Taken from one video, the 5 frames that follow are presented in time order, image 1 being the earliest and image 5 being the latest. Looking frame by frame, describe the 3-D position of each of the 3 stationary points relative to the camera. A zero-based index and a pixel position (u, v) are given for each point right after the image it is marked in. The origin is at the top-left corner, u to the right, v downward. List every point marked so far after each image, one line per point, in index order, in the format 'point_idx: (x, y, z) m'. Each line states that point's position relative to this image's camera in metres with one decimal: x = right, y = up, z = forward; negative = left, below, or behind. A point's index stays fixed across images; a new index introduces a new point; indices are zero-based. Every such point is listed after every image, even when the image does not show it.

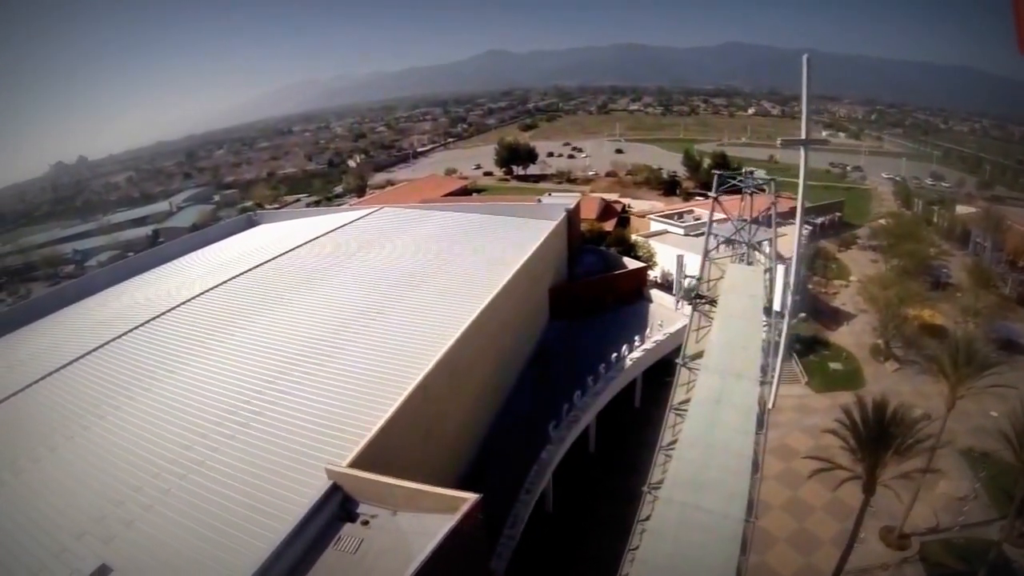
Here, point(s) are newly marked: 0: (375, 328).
0: (-2.9, -0.9, +12.0) m
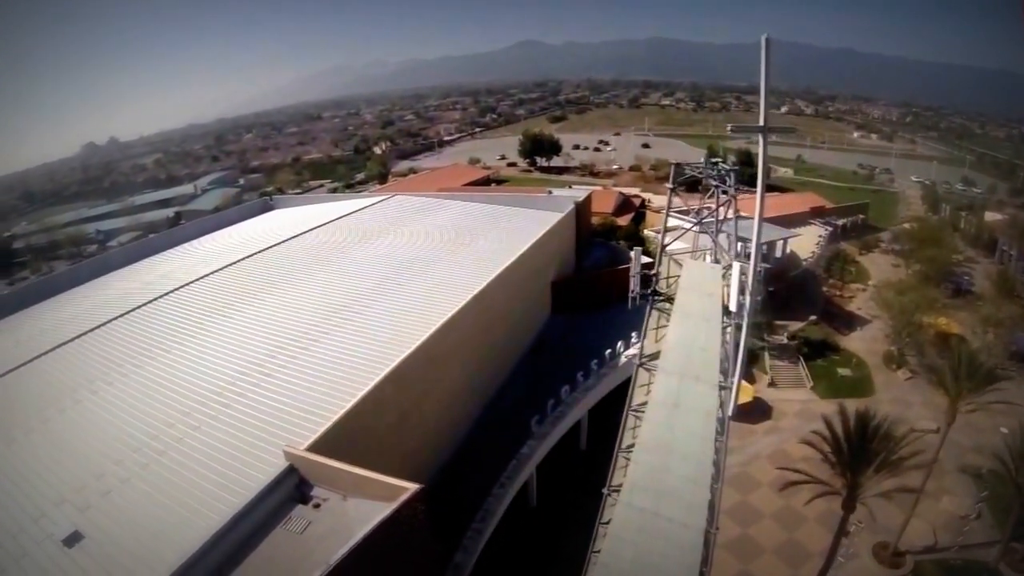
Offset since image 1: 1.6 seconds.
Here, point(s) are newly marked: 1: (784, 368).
0: (-3.0, -0.5, +11.8) m
1: (+7.2, -2.1, +14.5) m
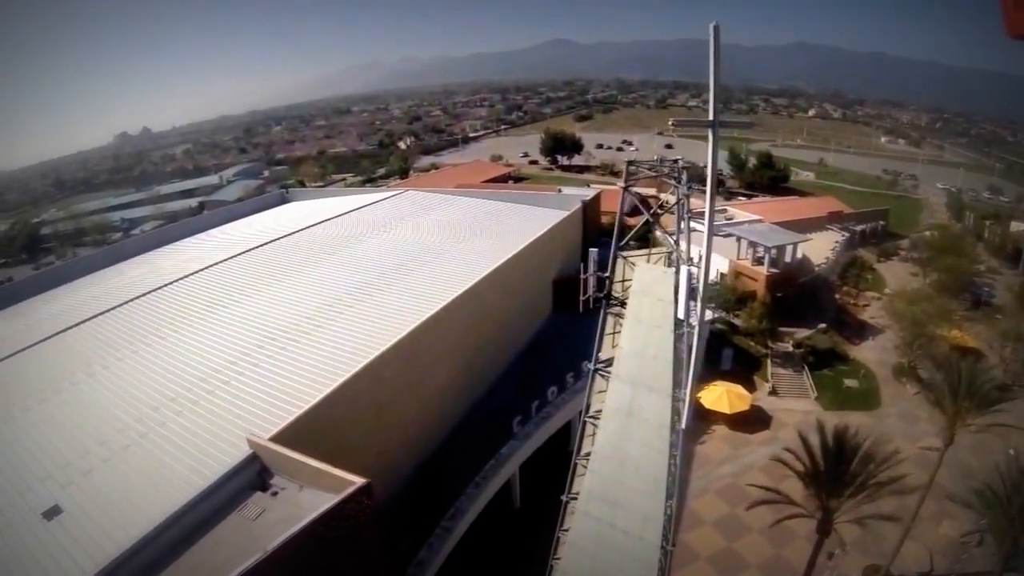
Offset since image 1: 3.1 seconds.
0: (-3.1, -0.4, +11.7) m
1: (+7.1, -2.3, +14.1) m
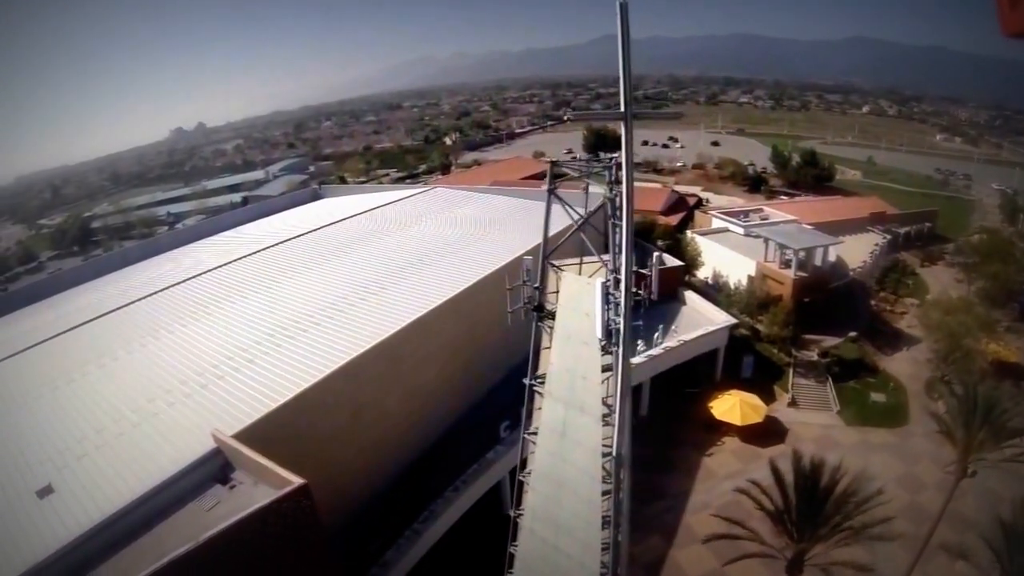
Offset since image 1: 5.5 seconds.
0: (-3.0, -0.4, +11.6) m
1: (+7.3, -2.4, +13.4) m
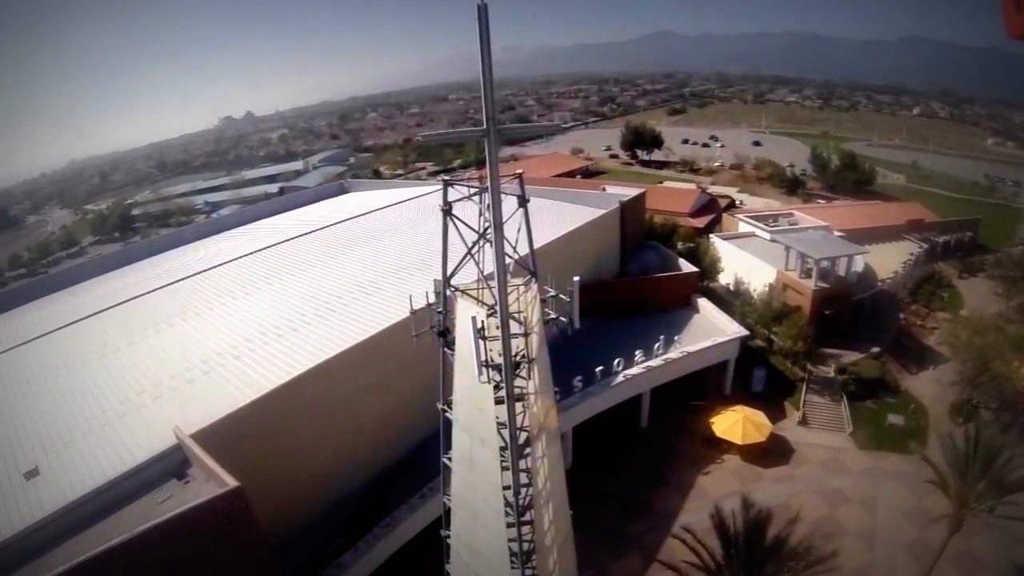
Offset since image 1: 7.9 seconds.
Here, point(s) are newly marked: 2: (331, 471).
0: (-3.1, -0.4, +11.4) m
1: (+7.3, -2.7, +12.7) m
2: (-2.6, -2.9, +8.4) m
